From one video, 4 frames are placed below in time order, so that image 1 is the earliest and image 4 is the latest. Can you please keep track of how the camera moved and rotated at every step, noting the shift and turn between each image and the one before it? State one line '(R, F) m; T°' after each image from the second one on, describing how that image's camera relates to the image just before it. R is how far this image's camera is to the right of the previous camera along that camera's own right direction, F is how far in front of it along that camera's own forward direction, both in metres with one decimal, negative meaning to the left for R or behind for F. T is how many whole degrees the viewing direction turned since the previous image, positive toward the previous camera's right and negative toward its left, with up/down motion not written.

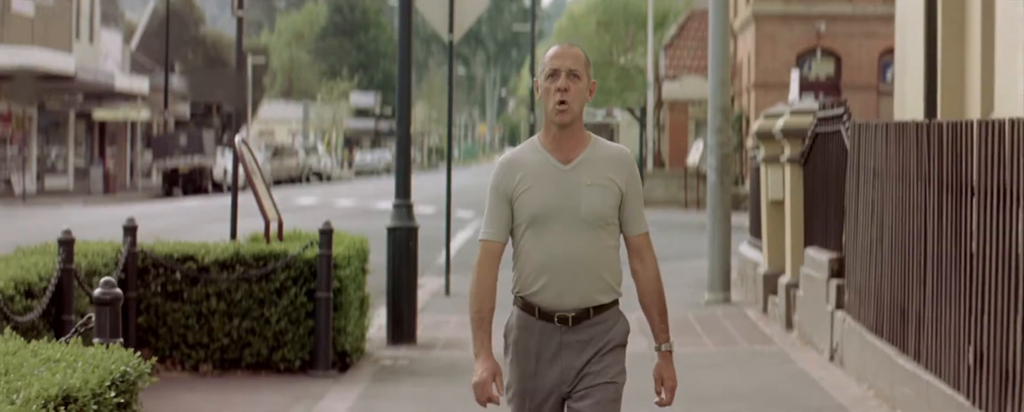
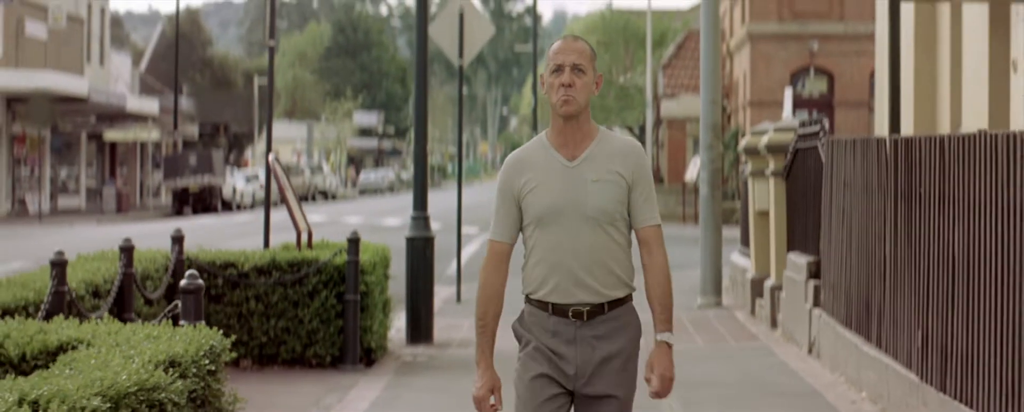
(-0.1, -1.1) m; 0°
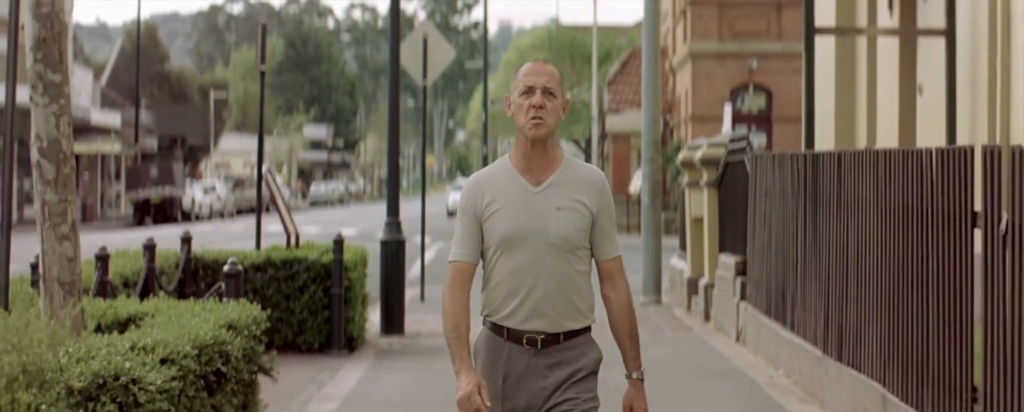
(-0.2, -1.7) m; +2°
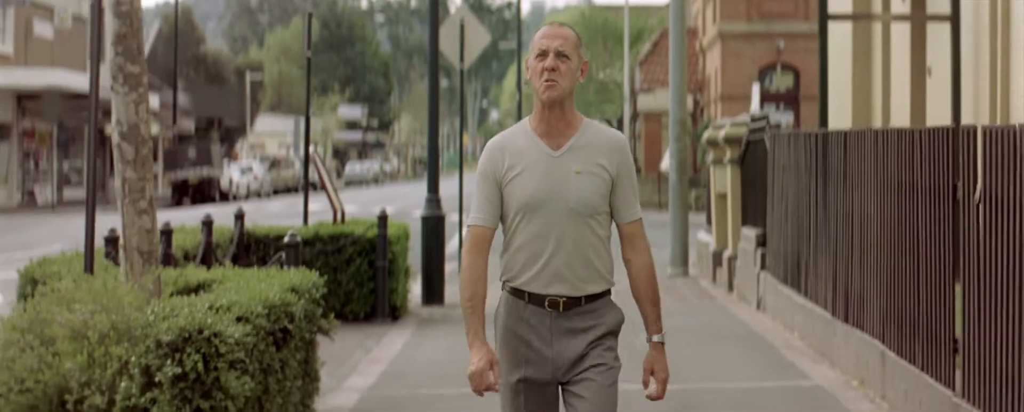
(0.0, -0.8) m; -1°
